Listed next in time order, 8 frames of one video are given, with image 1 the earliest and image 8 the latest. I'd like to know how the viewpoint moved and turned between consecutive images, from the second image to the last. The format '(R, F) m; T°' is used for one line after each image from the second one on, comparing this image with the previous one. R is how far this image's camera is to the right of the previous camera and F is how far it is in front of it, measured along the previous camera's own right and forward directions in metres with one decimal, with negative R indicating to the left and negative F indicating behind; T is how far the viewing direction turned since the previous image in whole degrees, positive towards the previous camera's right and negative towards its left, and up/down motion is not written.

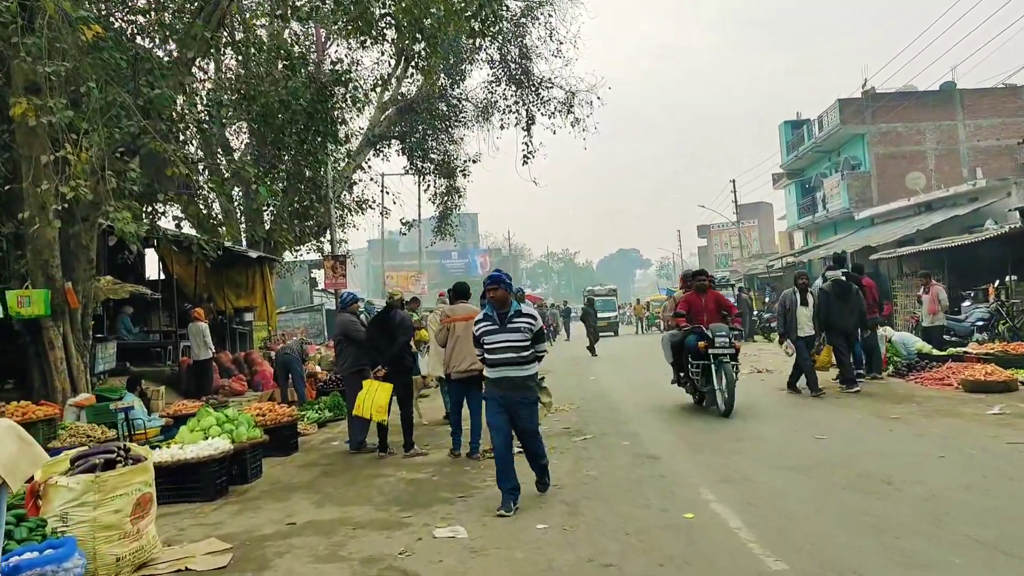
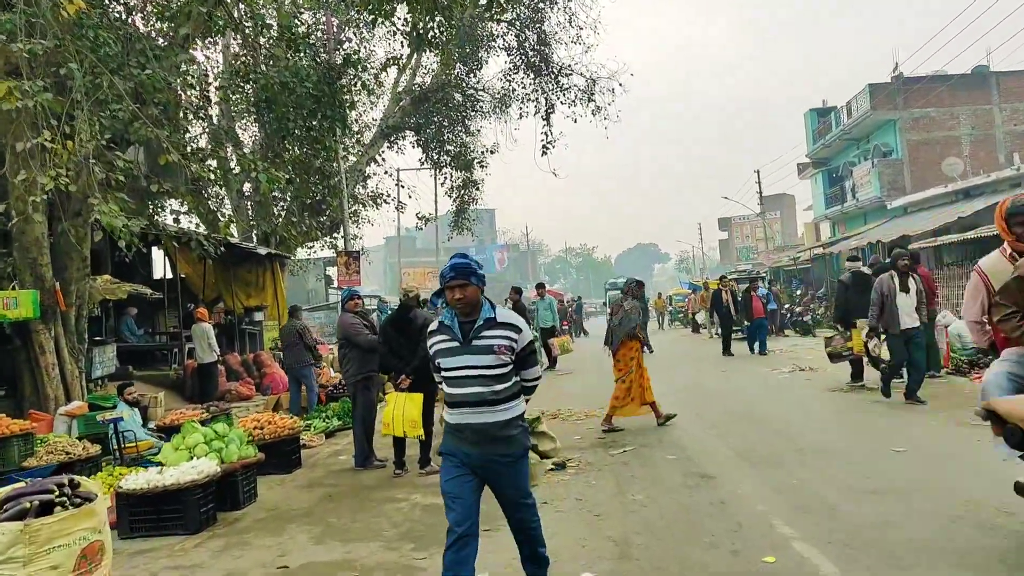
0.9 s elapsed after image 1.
(-0.1, +0.9) m; -1°
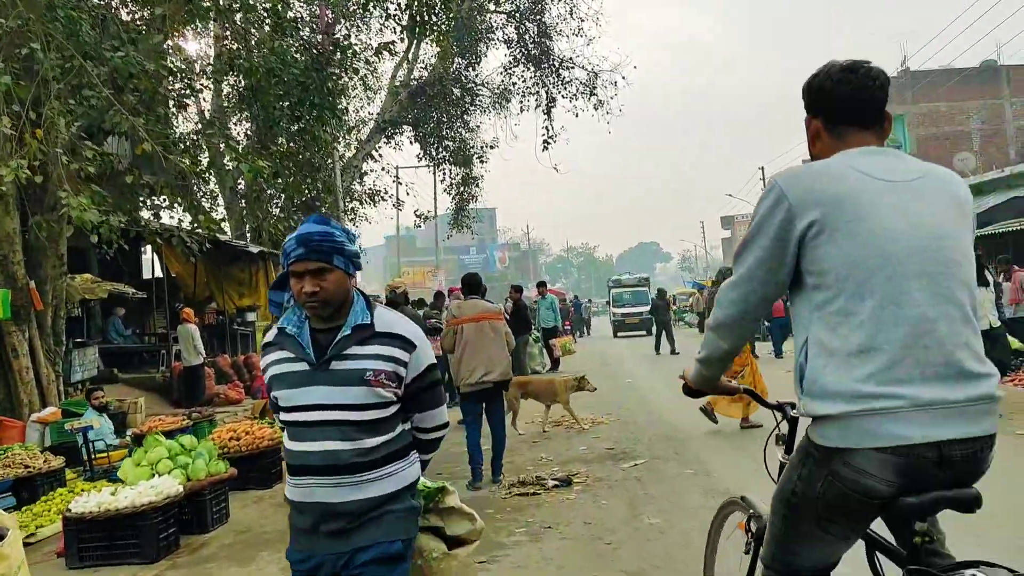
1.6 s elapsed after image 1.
(0.0, +0.6) m; 0°
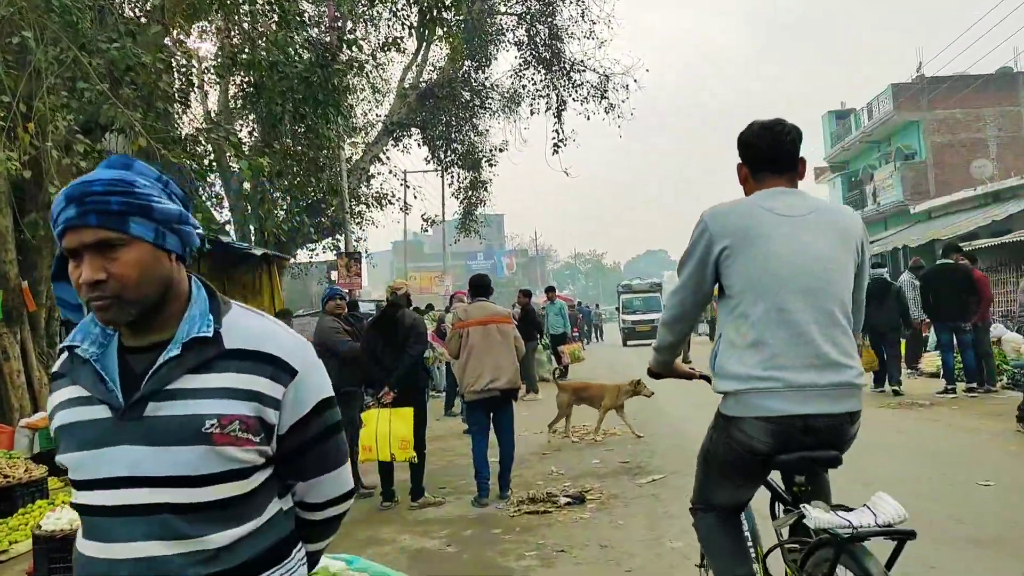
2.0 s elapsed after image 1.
(0.0, +0.4) m; 0°
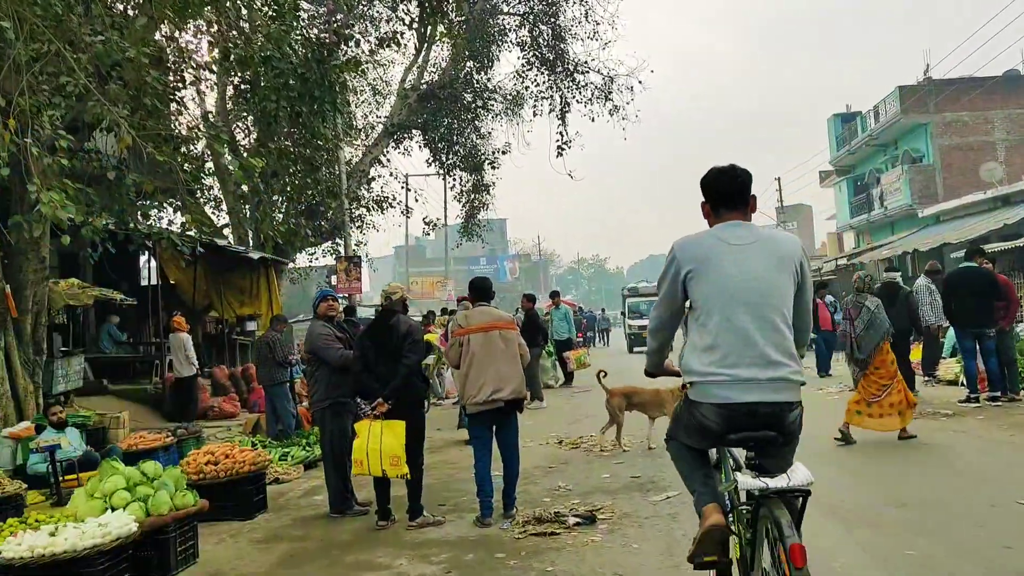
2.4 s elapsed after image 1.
(0.0, +0.4) m; 0°
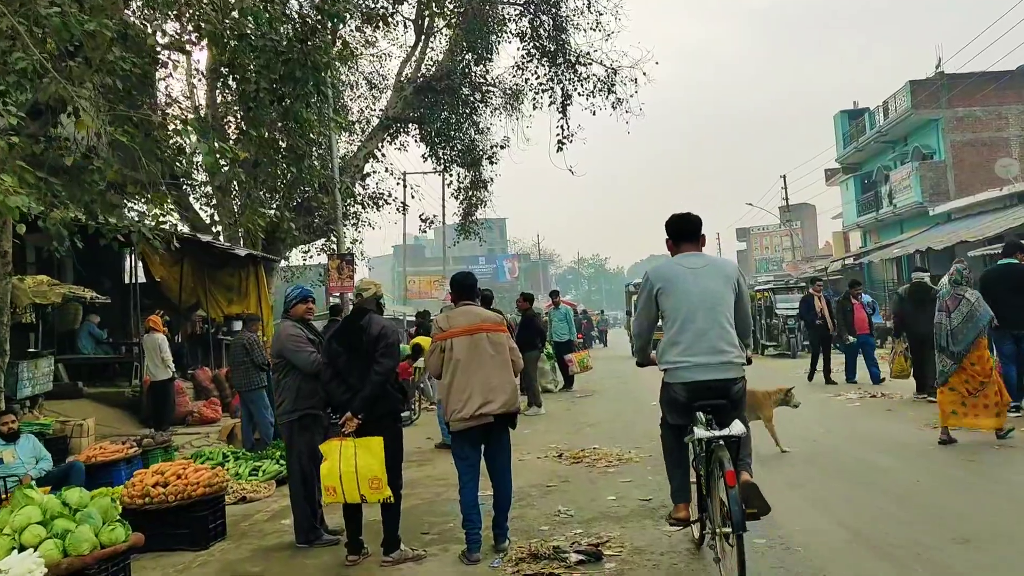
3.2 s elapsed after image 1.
(0.0, +0.7) m; 0°
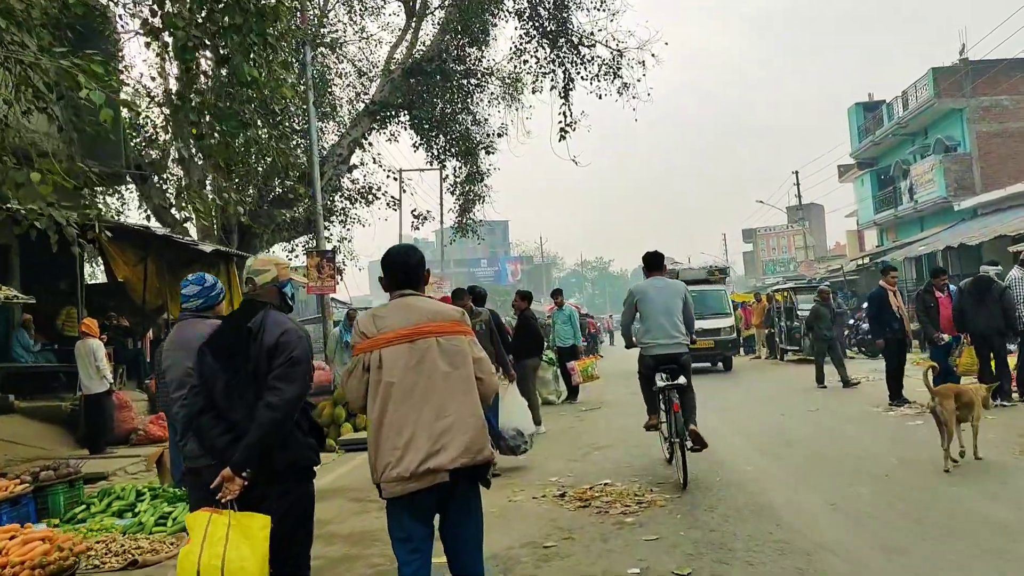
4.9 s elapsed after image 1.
(+0.1, +1.6) m; 0°
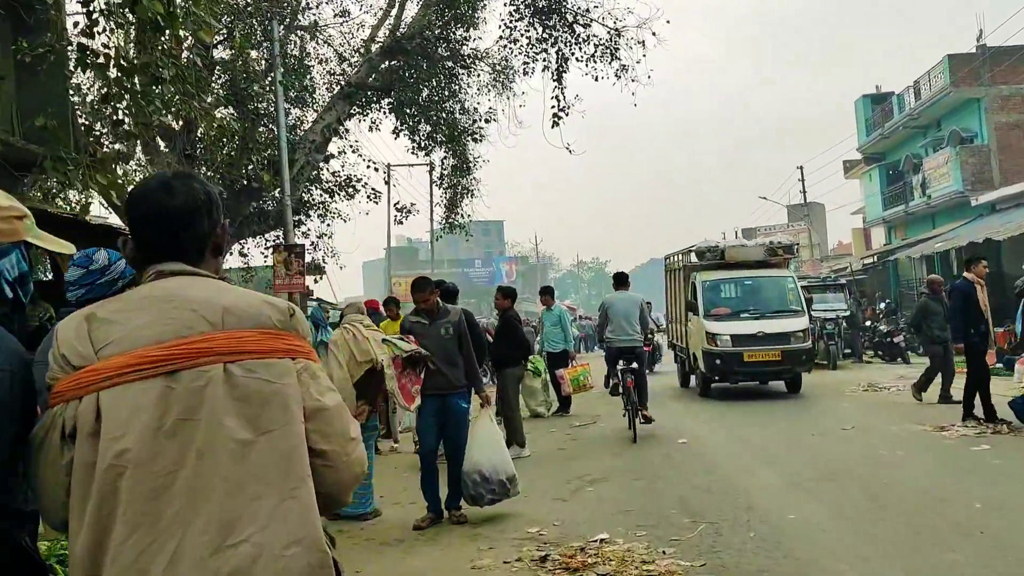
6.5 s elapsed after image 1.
(+0.2, +1.4) m; 0°
